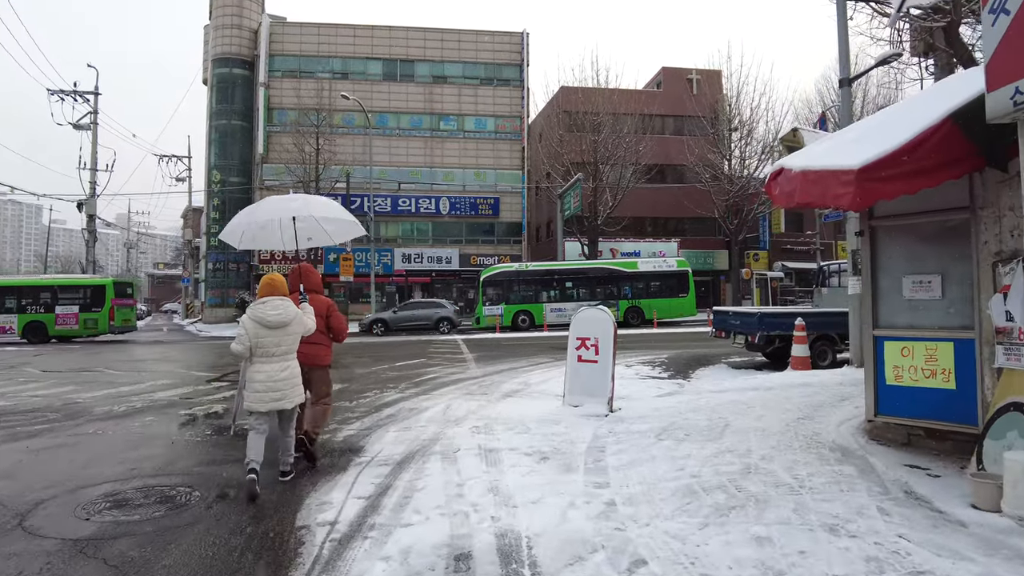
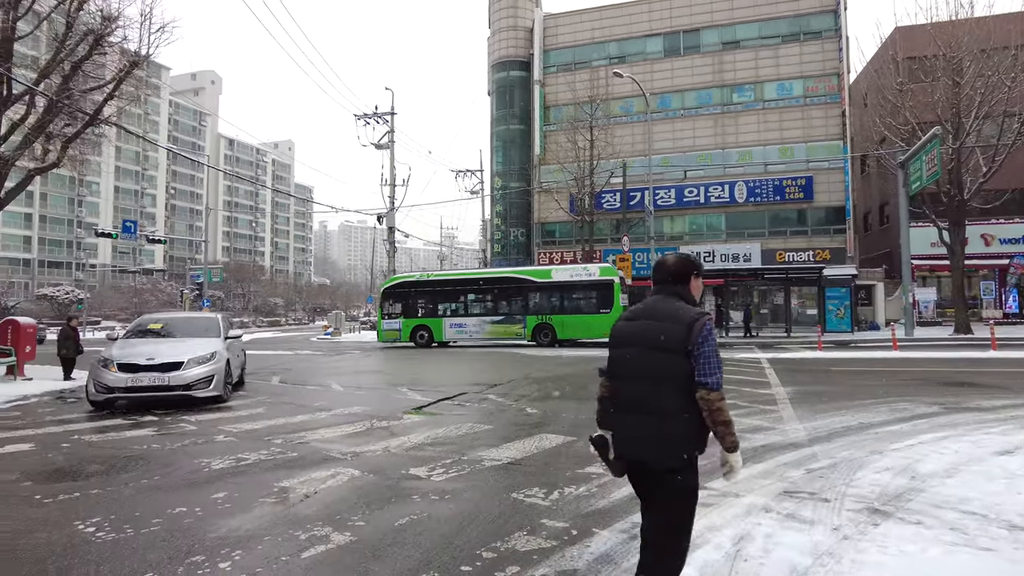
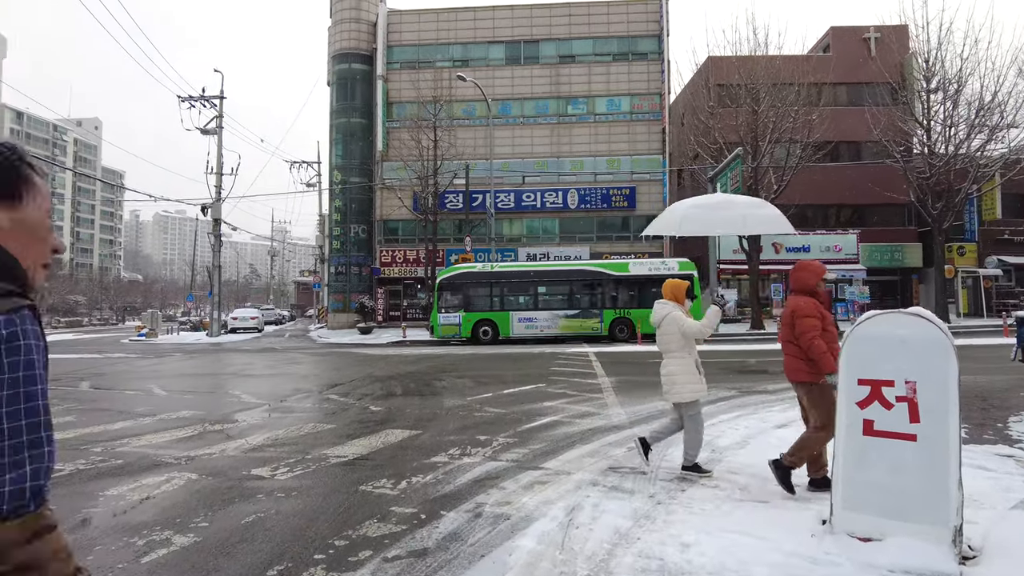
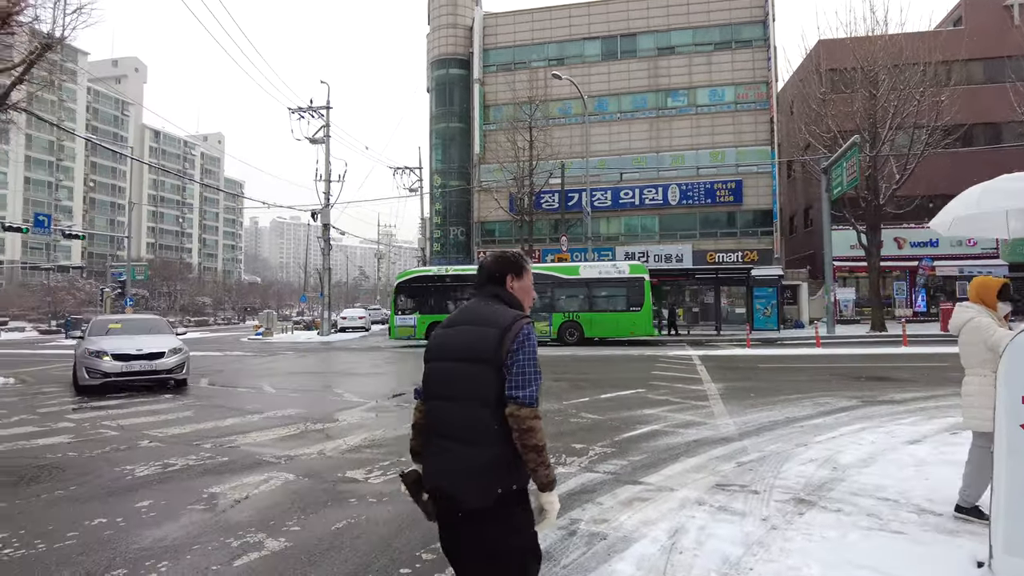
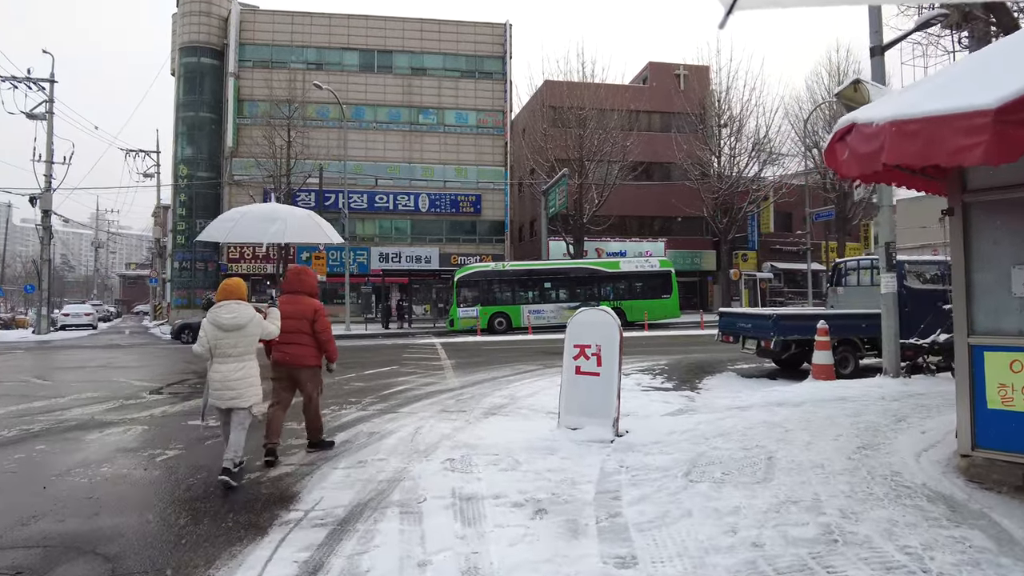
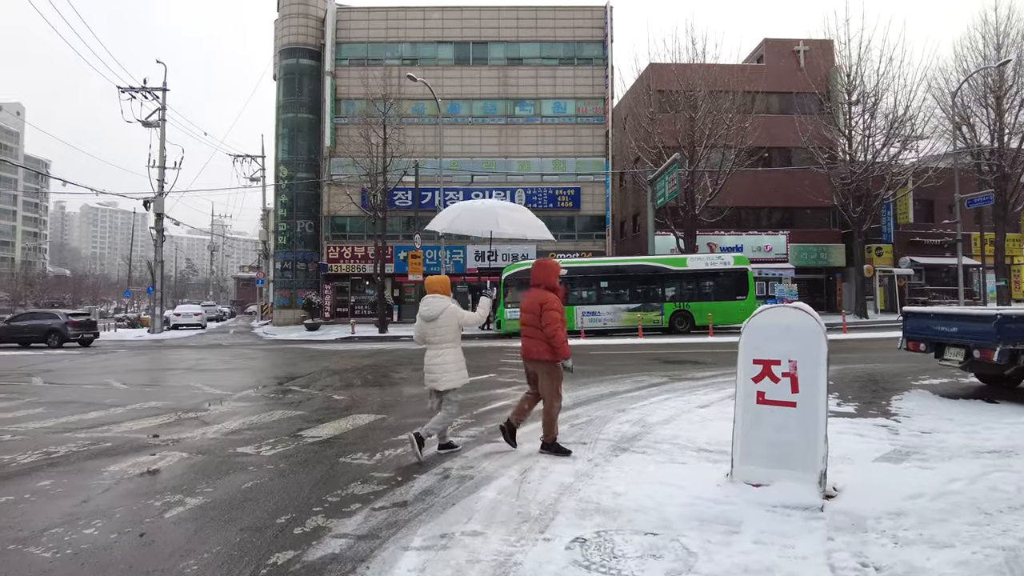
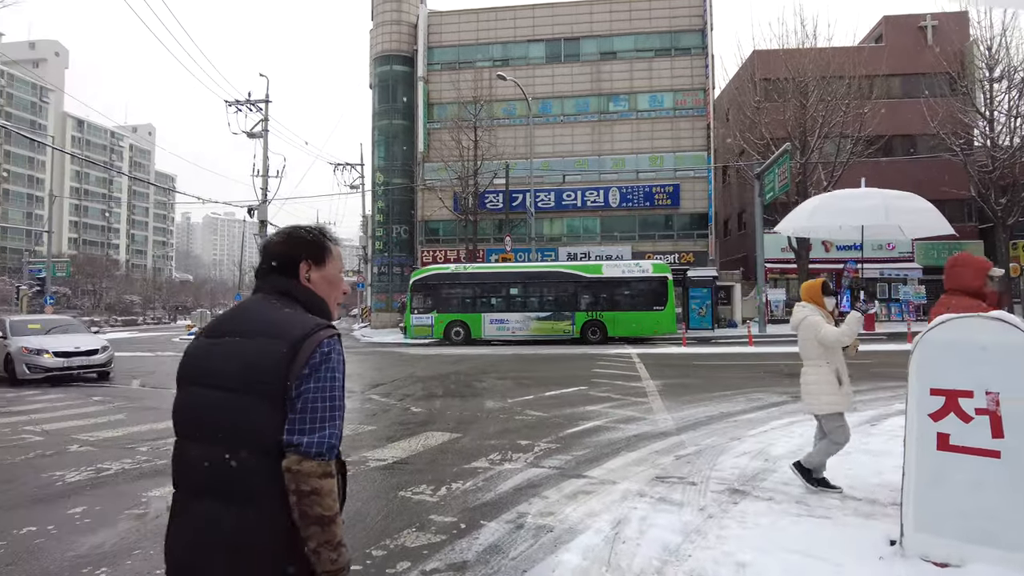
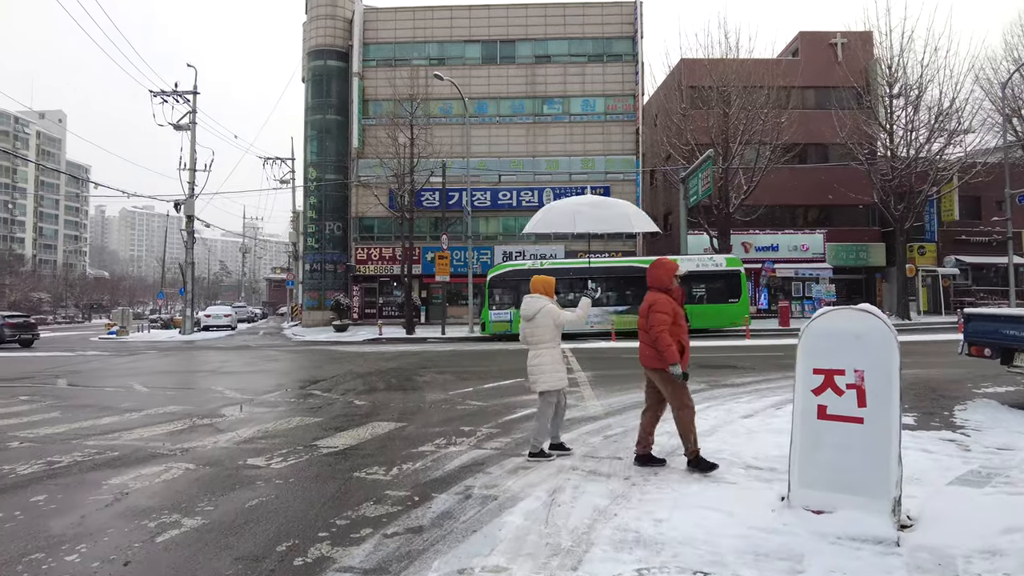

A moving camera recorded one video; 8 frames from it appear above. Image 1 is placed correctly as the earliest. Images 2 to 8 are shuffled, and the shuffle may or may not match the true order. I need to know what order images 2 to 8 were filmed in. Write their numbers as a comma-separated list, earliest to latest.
5, 6, 8, 3, 7, 4, 2
